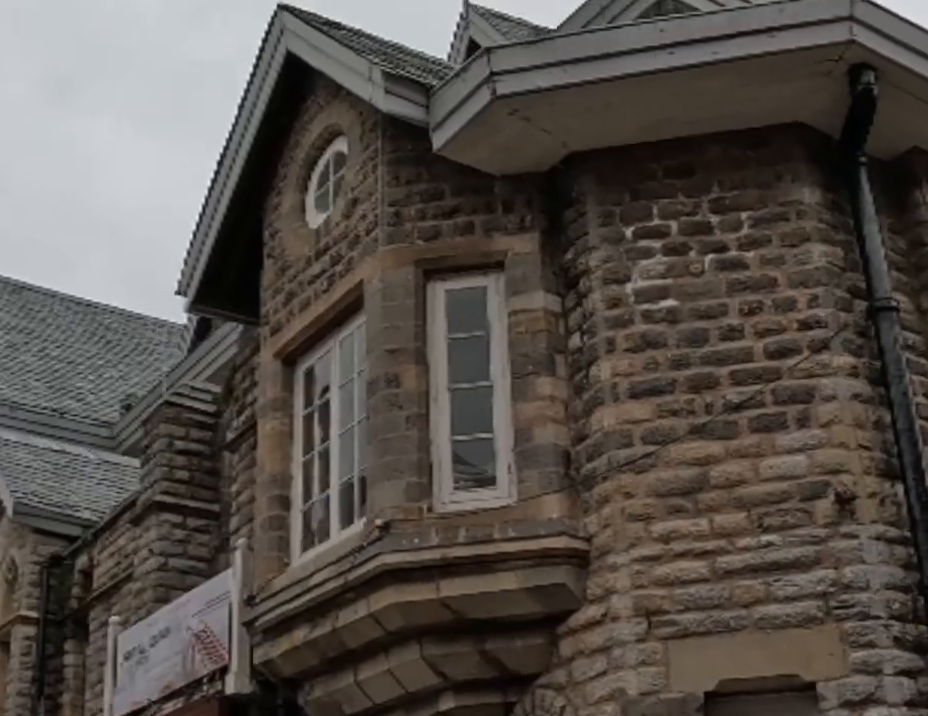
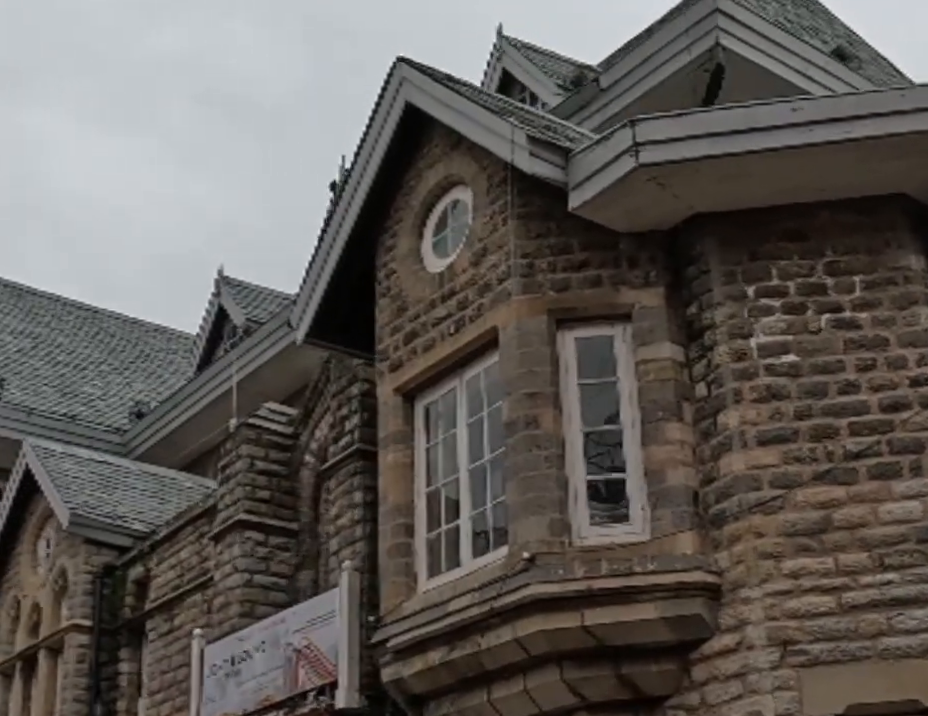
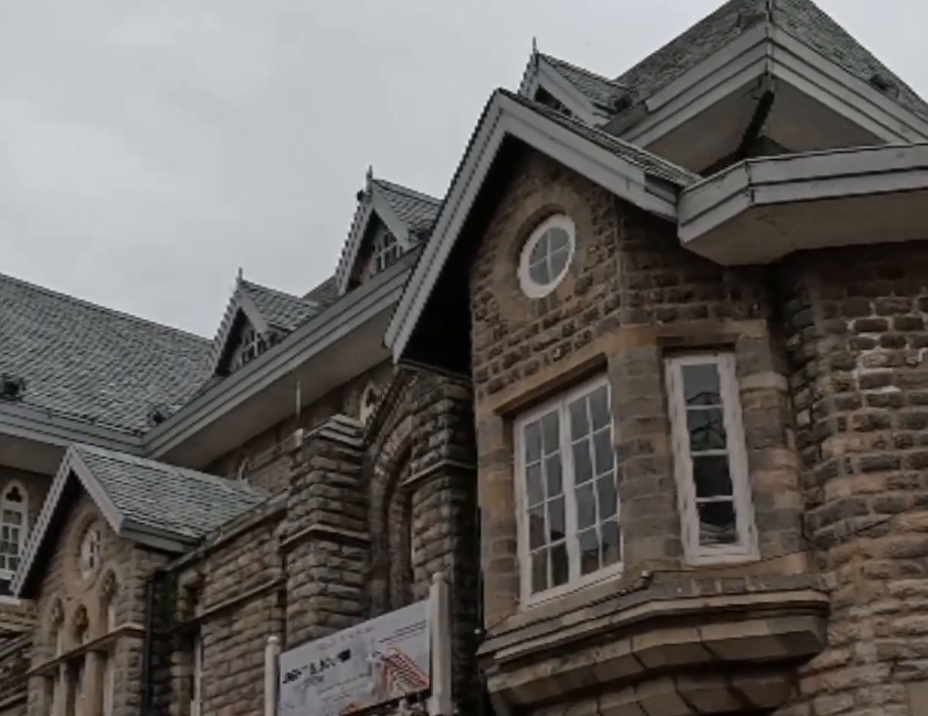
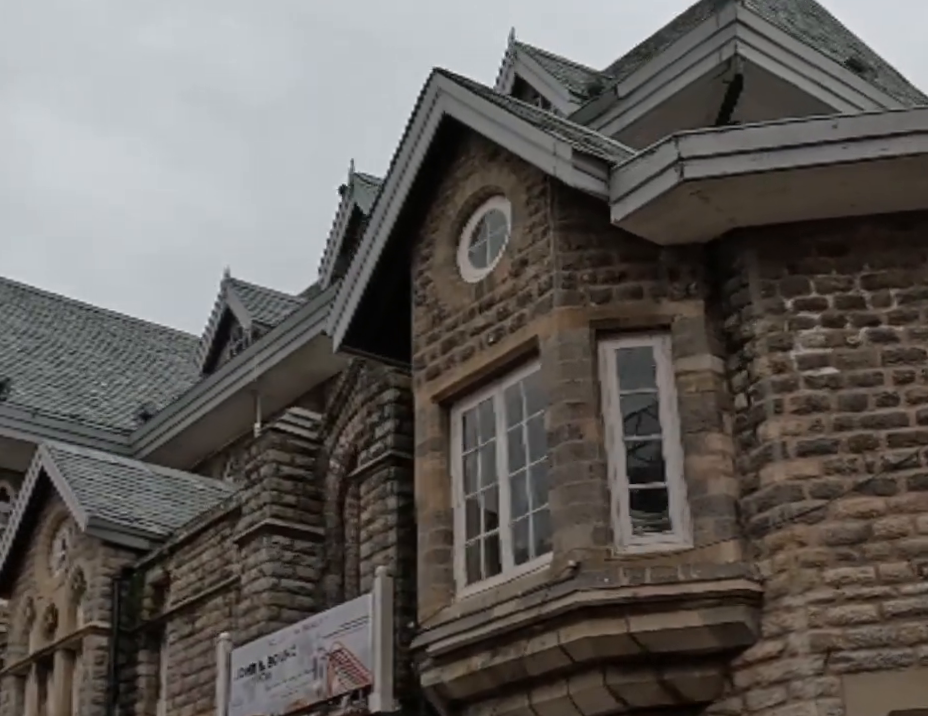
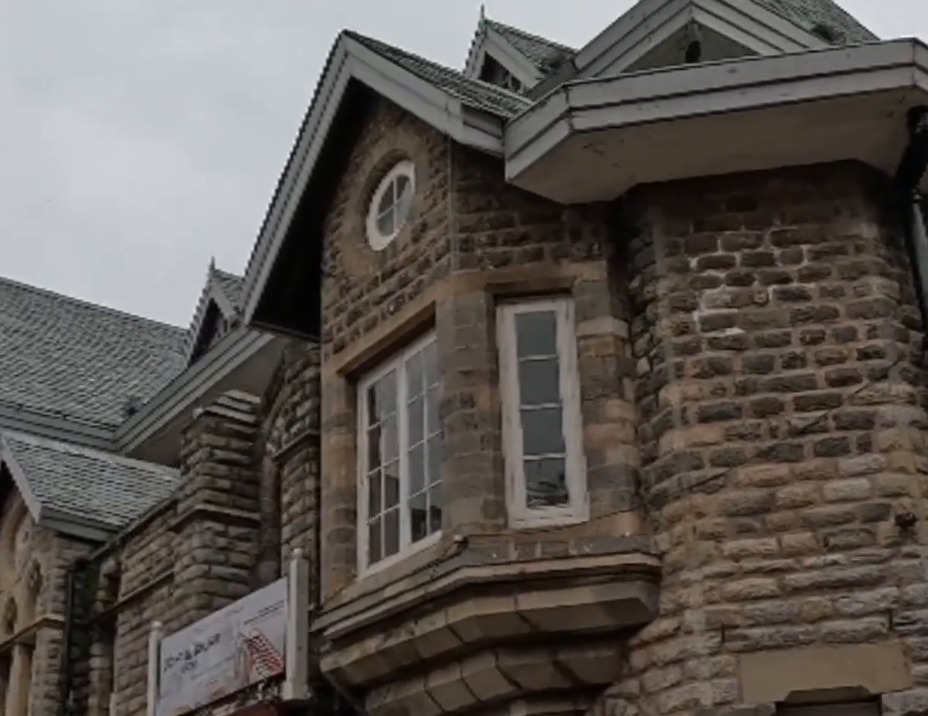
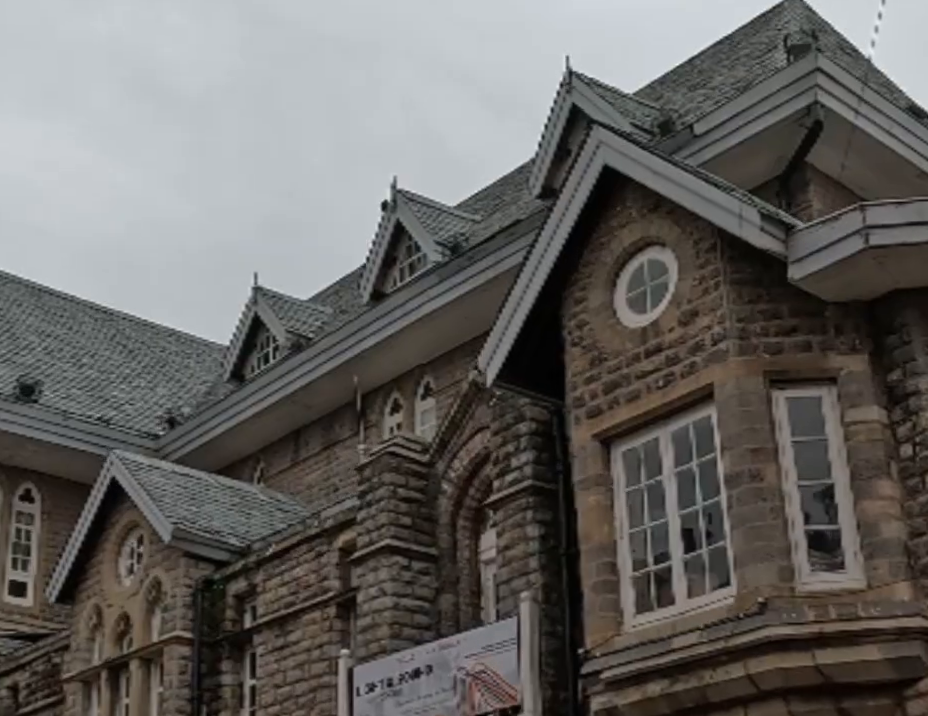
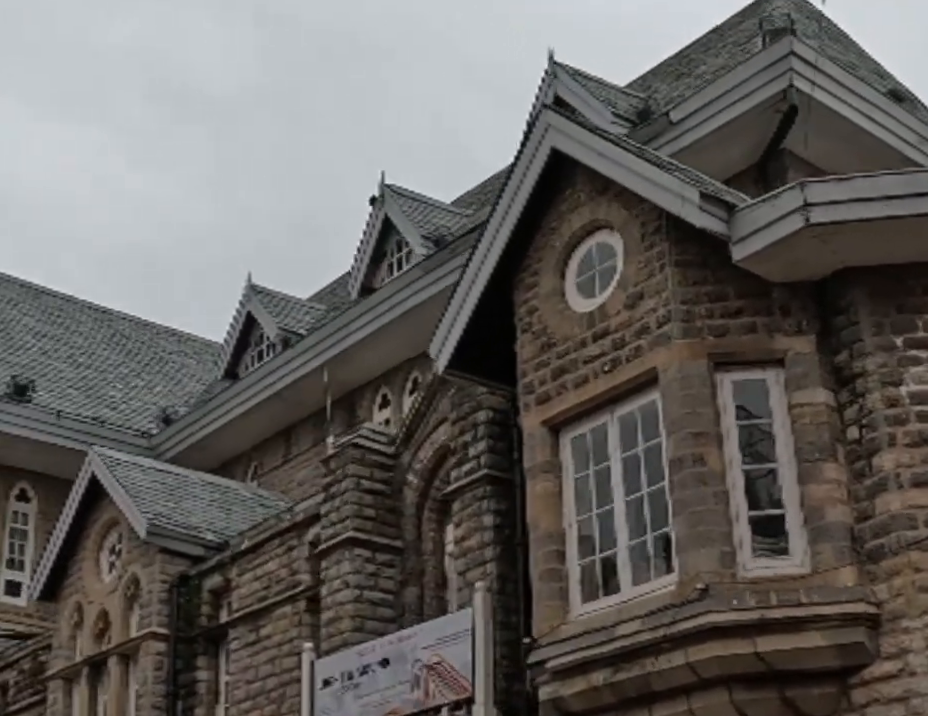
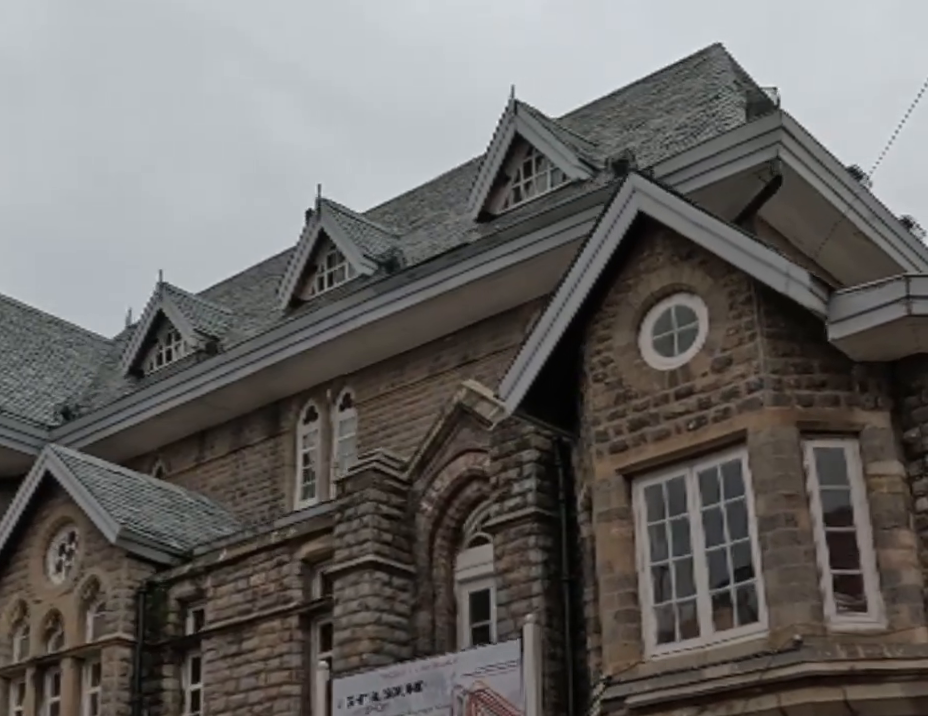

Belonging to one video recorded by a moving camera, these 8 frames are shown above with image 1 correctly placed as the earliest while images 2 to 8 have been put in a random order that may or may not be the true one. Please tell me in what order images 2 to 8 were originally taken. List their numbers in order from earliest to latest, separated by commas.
5, 2, 4, 3, 7, 6, 8
